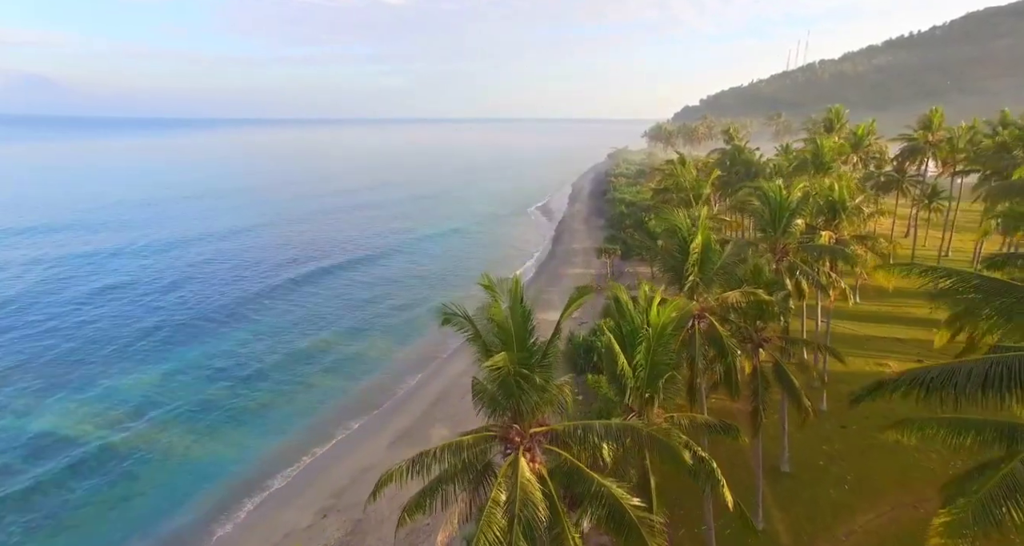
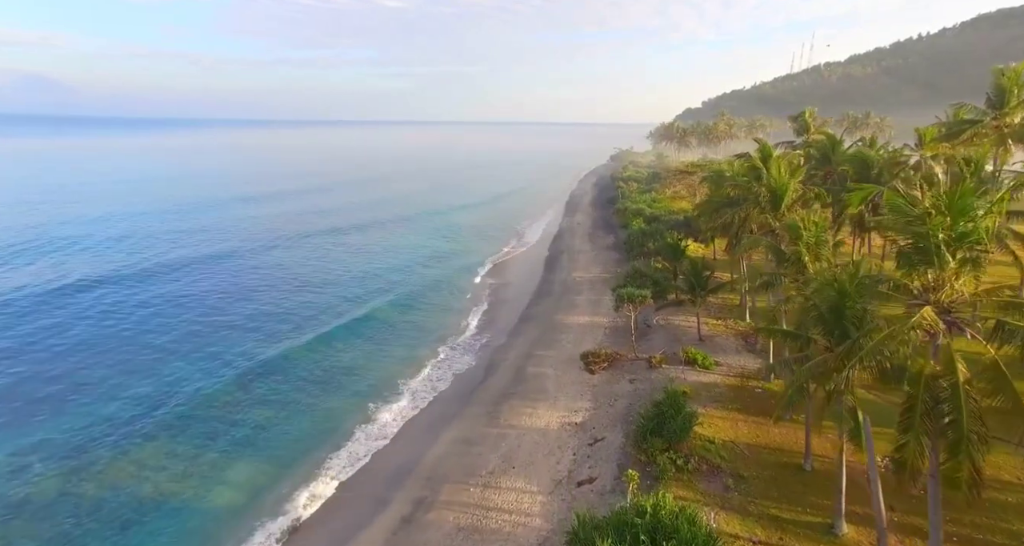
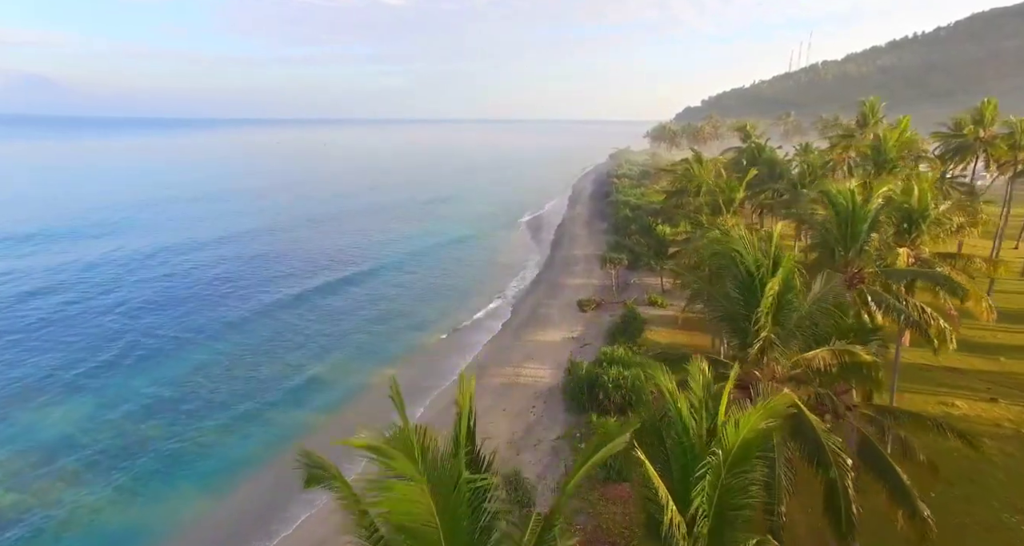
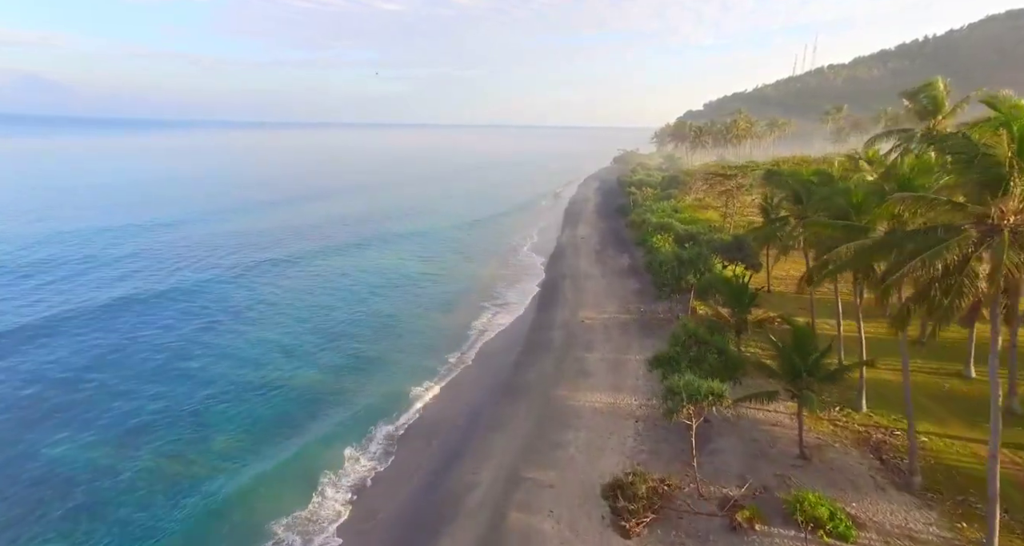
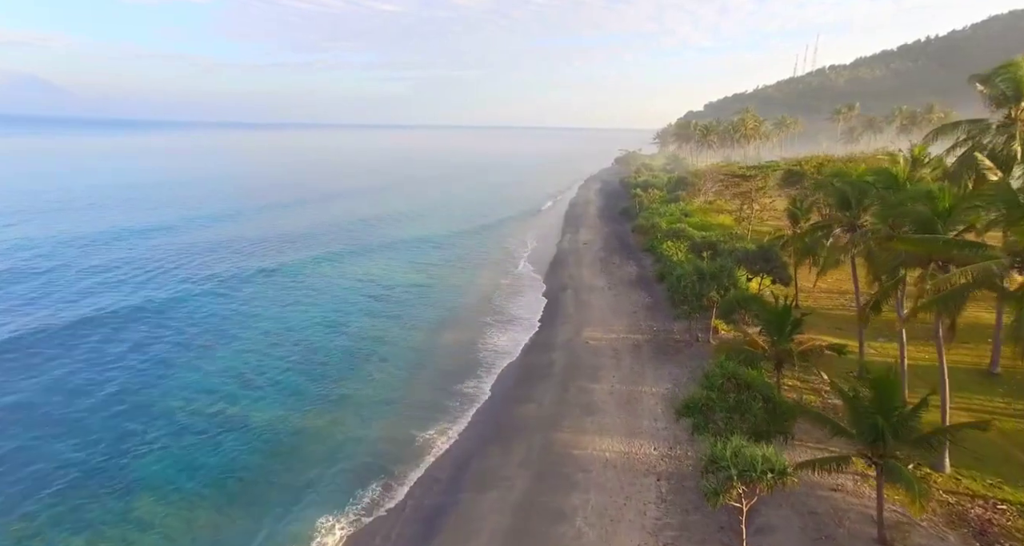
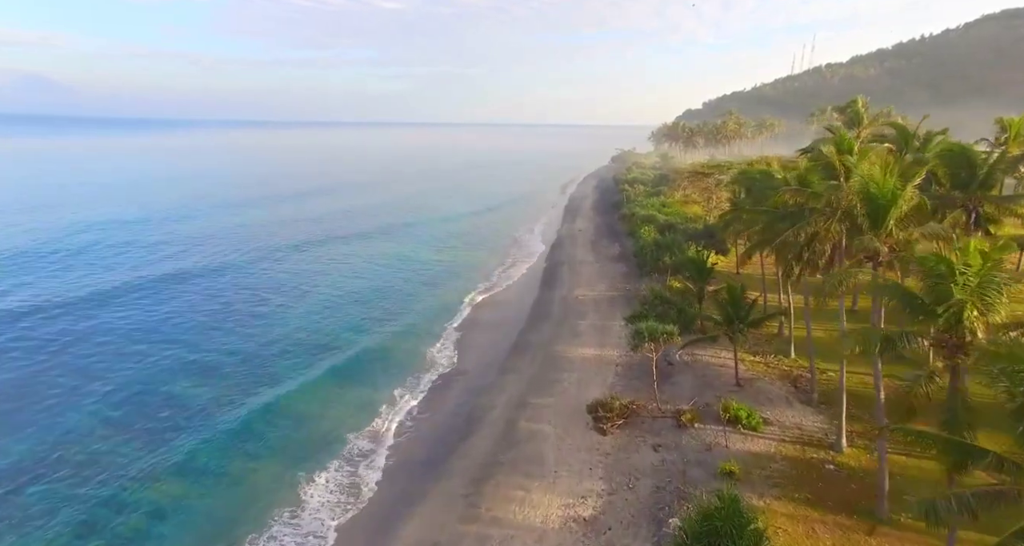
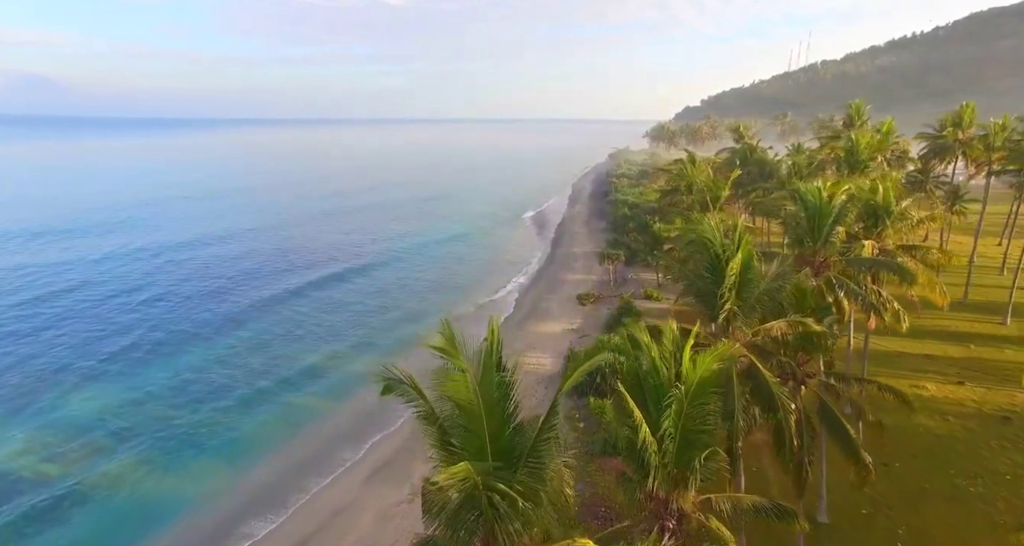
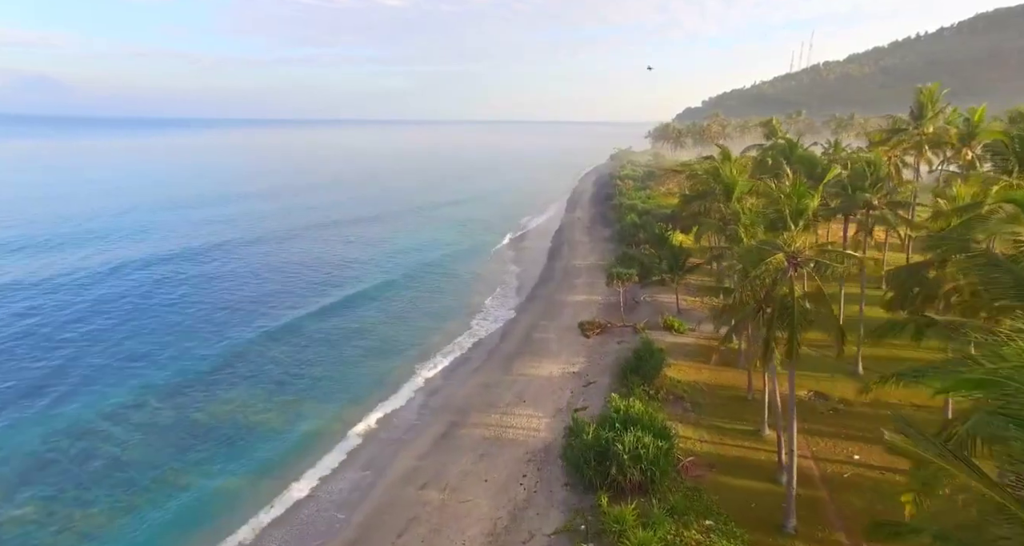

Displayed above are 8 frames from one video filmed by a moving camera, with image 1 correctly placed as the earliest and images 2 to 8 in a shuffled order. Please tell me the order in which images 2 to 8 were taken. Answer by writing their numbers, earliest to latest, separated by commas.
7, 3, 8, 2, 6, 4, 5
